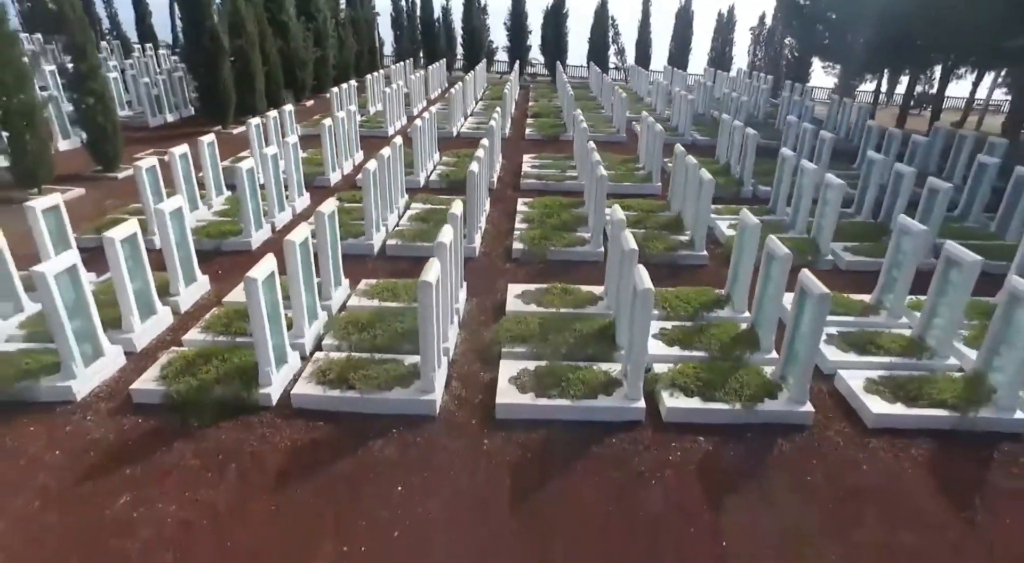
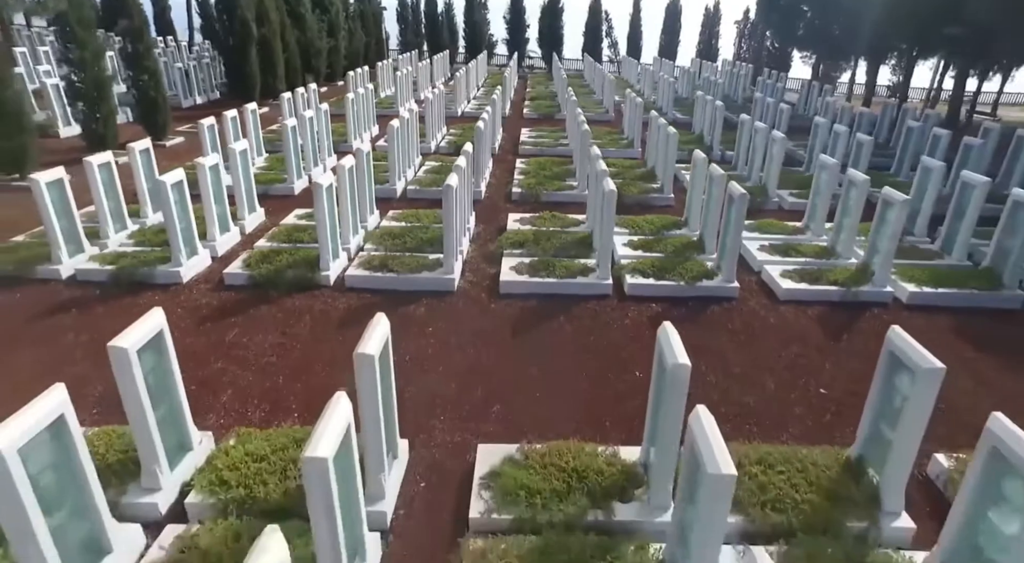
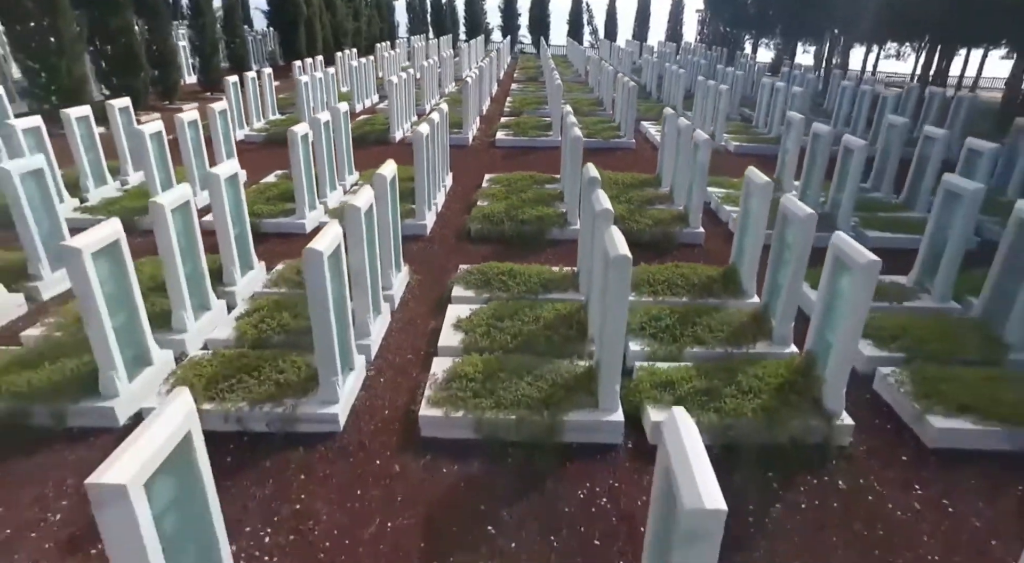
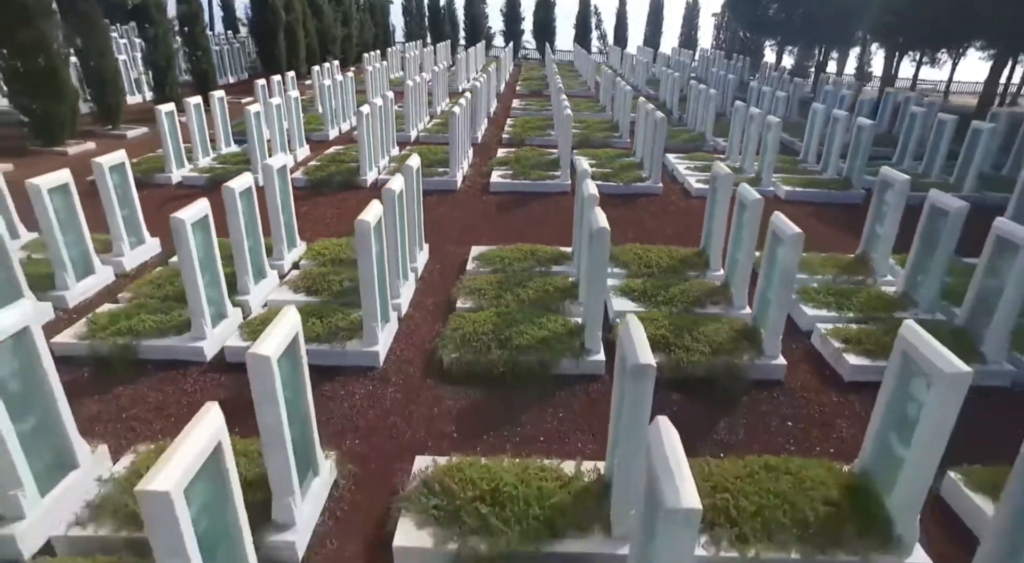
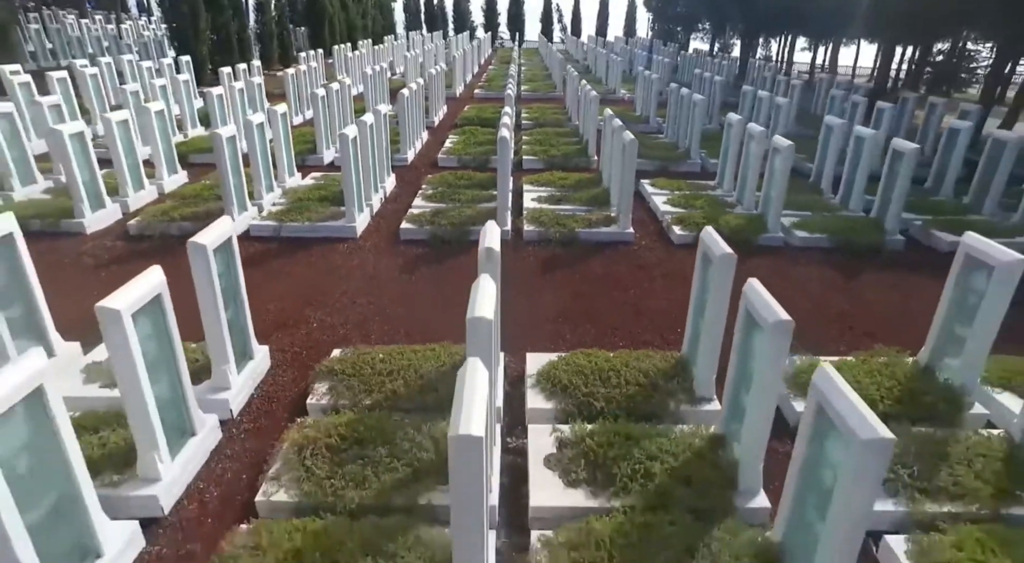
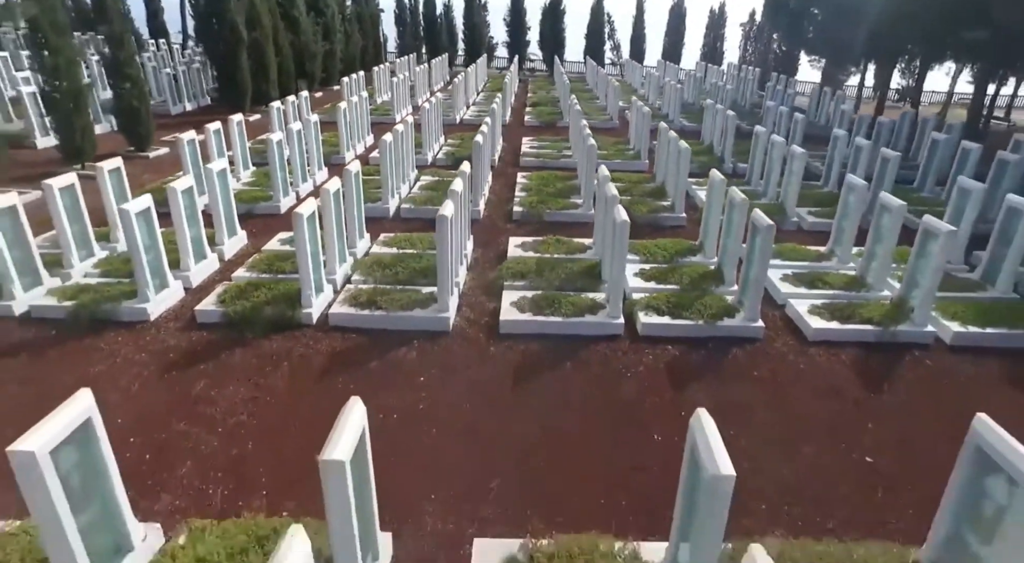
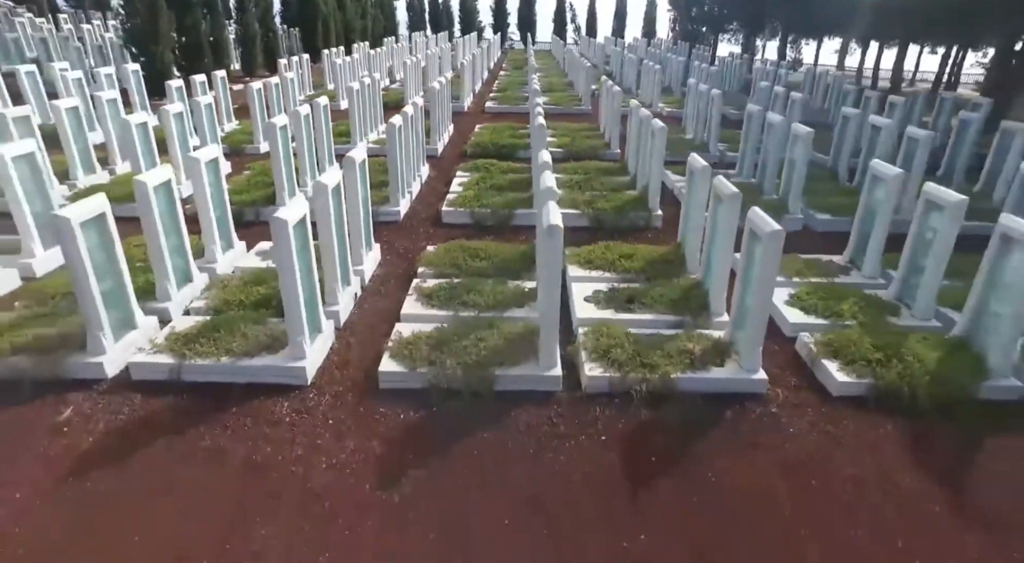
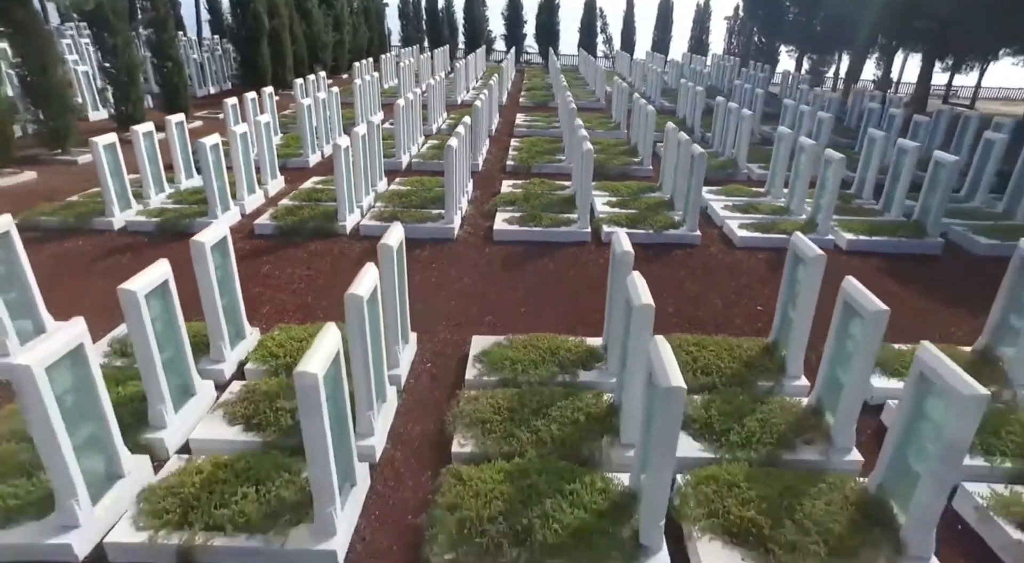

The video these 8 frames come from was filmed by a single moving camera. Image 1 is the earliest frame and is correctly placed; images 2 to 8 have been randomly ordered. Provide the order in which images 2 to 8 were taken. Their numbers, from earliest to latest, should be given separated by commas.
6, 2, 8, 4, 3, 7, 5
